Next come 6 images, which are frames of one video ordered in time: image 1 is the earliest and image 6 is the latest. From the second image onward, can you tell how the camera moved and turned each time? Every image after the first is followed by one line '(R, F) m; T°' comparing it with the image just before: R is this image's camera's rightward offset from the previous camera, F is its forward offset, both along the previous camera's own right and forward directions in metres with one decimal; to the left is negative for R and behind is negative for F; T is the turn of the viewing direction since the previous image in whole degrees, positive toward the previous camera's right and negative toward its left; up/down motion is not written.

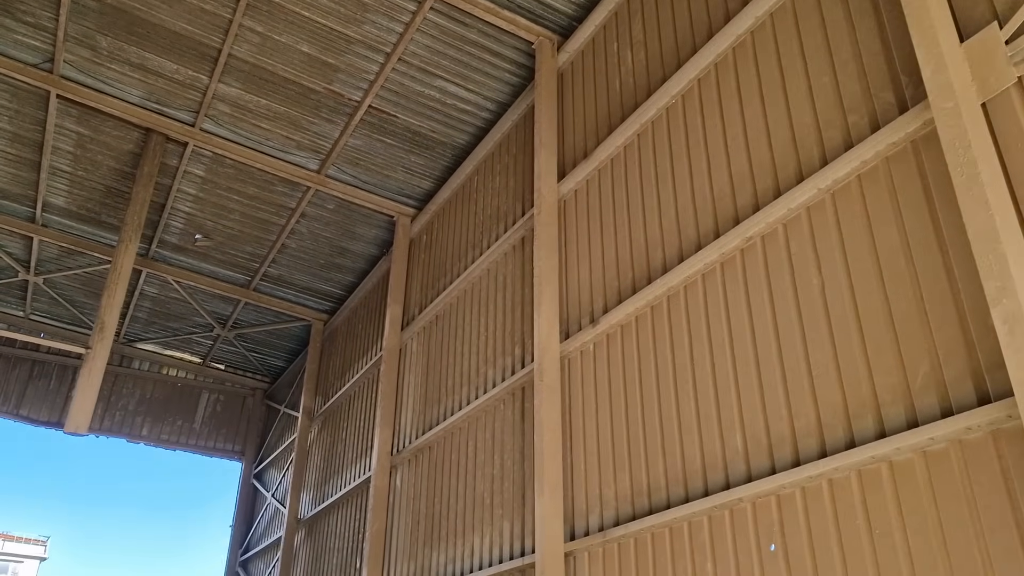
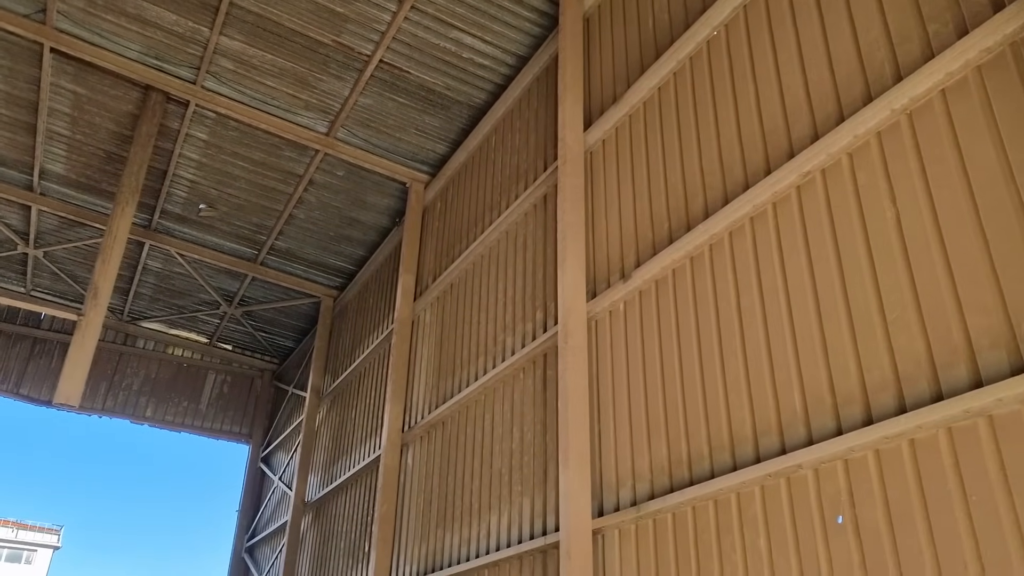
(-0.1, +0.9) m; -1°
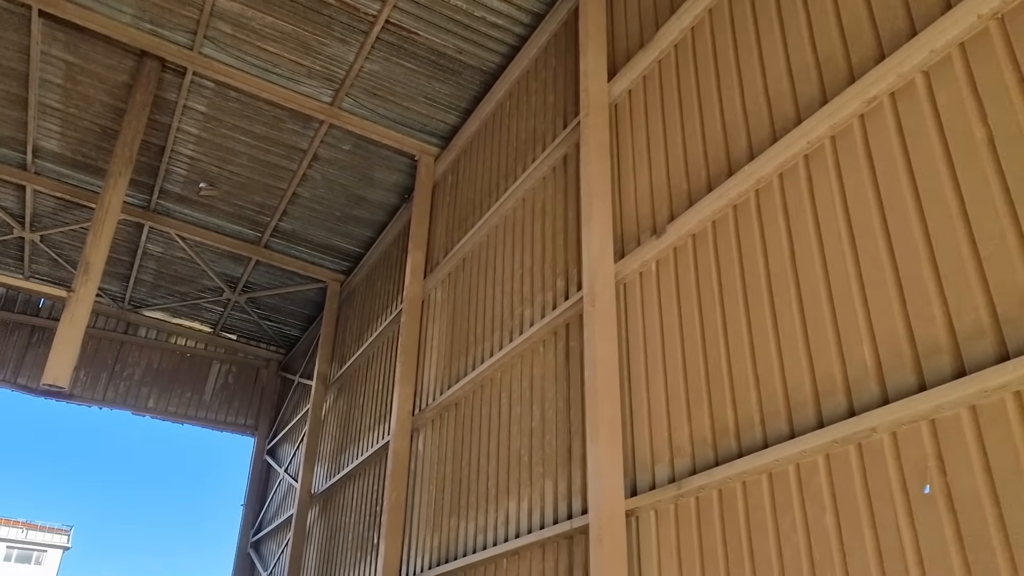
(-0.1, +0.8) m; -1°
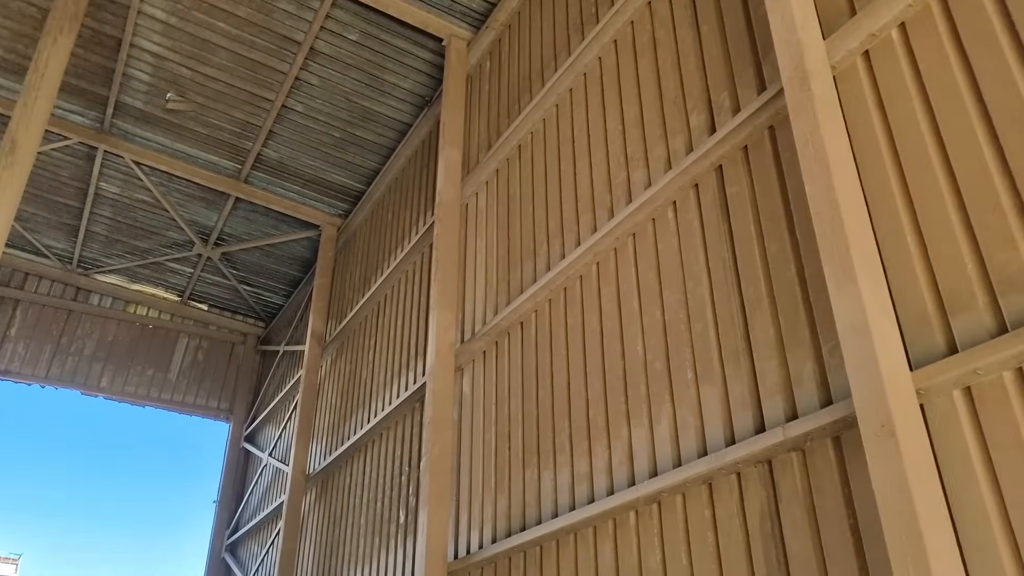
(-1.2, +3.1) m; +2°
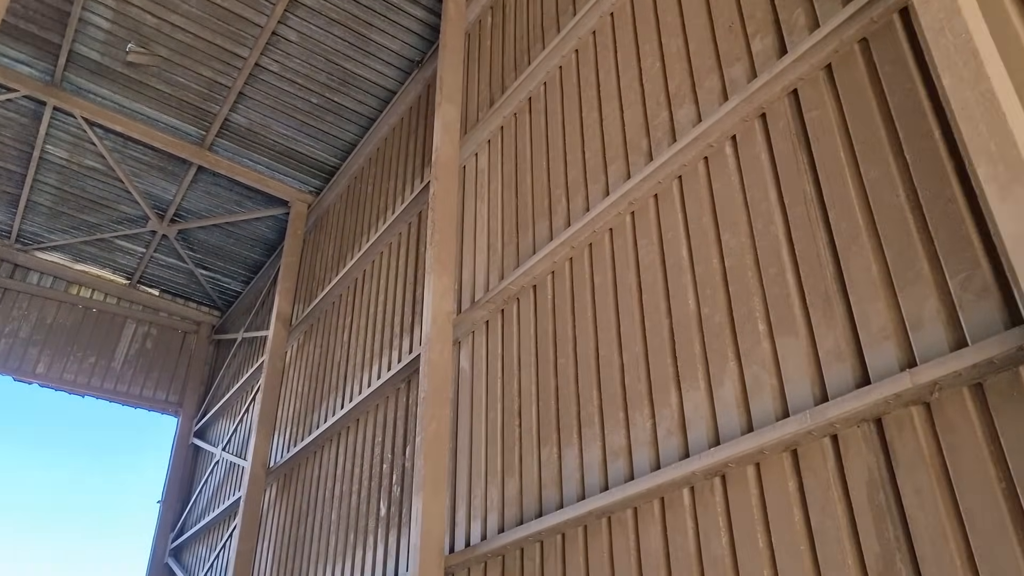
(-0.6, +1.0) m; +3°
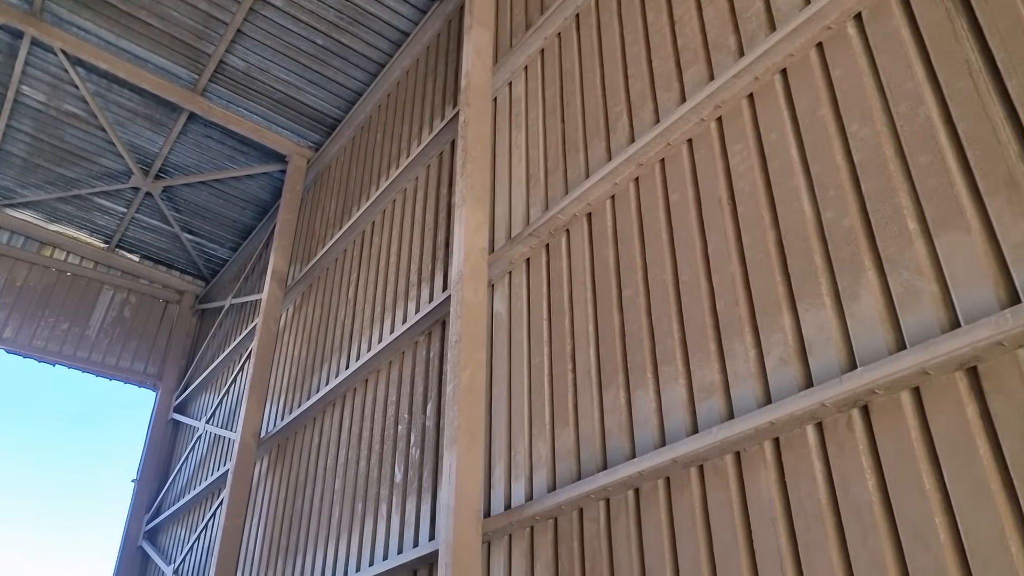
(-0.6, +1.1) m; +2°
